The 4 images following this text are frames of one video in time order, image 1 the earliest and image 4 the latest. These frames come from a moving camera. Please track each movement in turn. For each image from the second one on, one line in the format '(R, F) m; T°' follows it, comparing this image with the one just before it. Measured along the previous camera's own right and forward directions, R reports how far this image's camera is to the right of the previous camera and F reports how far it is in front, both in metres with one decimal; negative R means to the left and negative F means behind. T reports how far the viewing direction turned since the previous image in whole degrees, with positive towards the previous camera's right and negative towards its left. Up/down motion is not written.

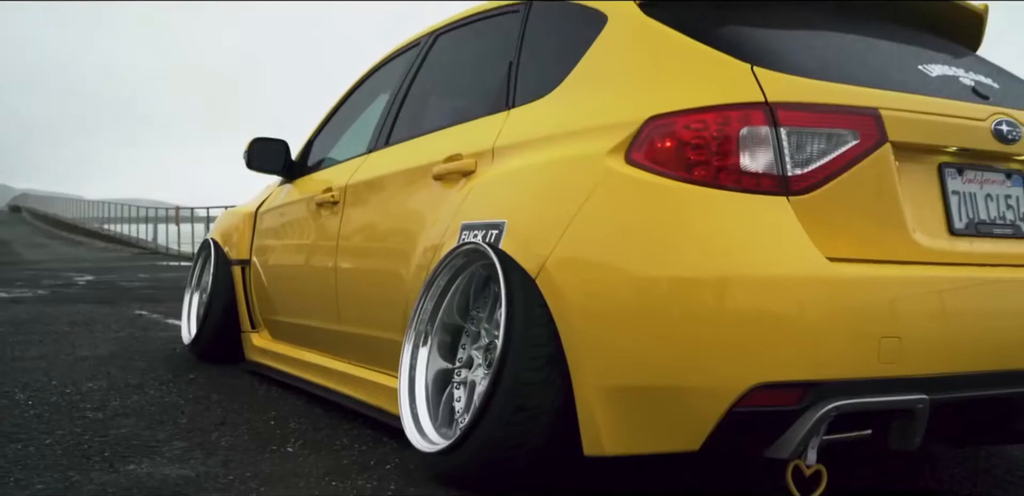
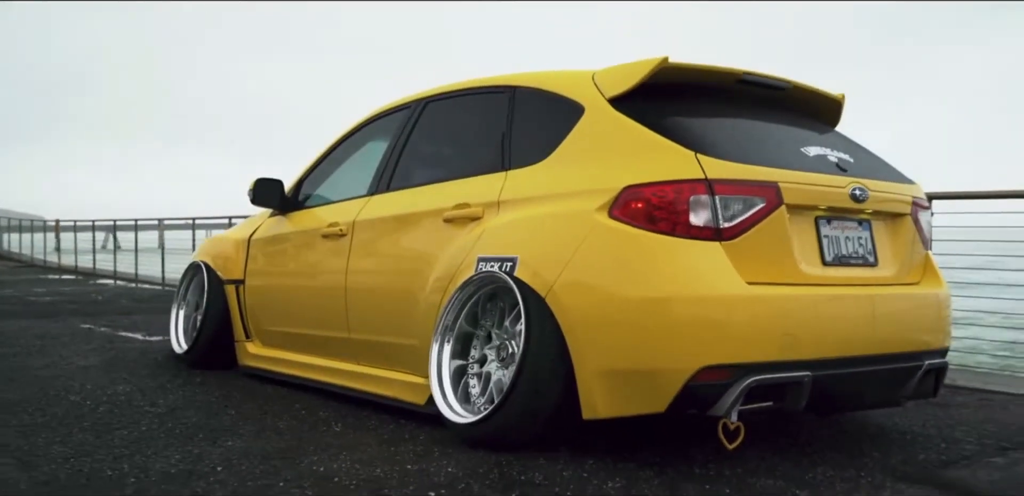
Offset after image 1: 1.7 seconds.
(-0.5, -0.9) m; +8°
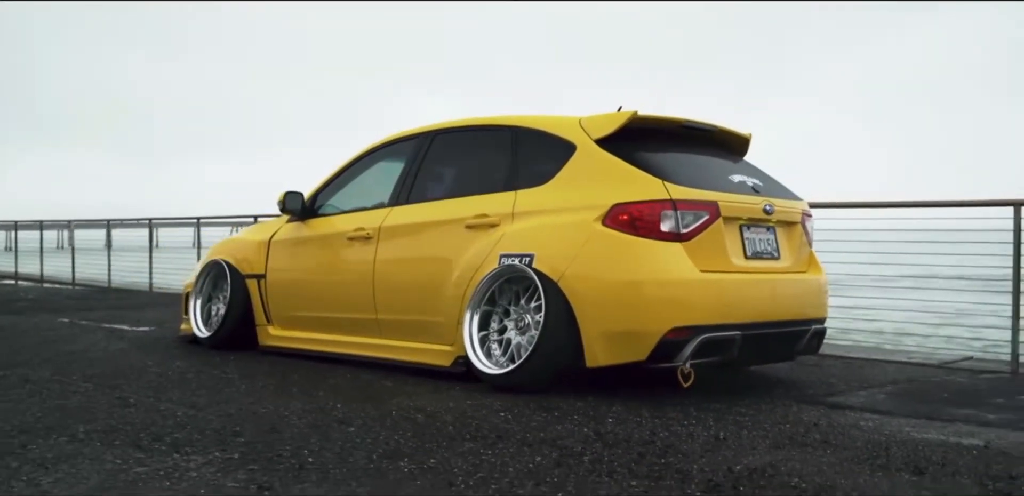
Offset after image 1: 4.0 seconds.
(-0.7, -1.2) m; +8°
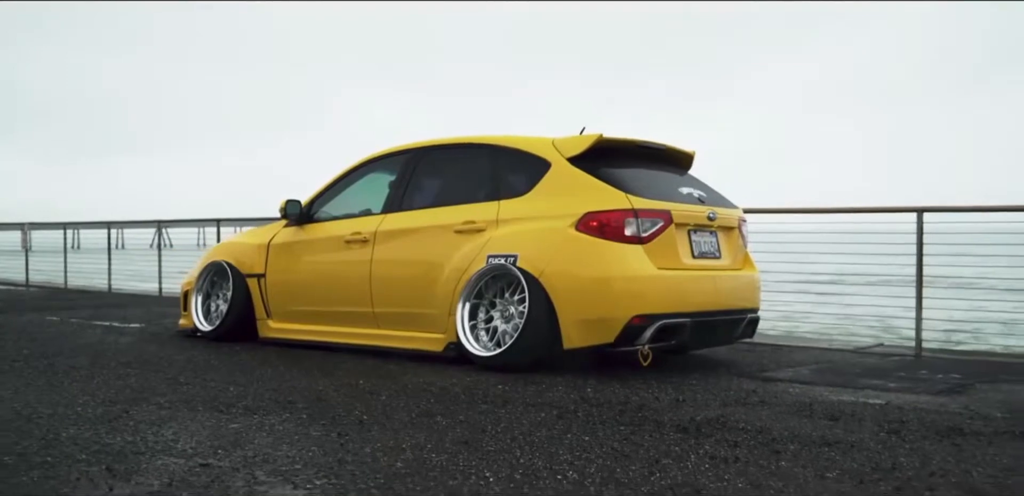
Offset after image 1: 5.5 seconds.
(-0.3, -0.8) m; +4°
